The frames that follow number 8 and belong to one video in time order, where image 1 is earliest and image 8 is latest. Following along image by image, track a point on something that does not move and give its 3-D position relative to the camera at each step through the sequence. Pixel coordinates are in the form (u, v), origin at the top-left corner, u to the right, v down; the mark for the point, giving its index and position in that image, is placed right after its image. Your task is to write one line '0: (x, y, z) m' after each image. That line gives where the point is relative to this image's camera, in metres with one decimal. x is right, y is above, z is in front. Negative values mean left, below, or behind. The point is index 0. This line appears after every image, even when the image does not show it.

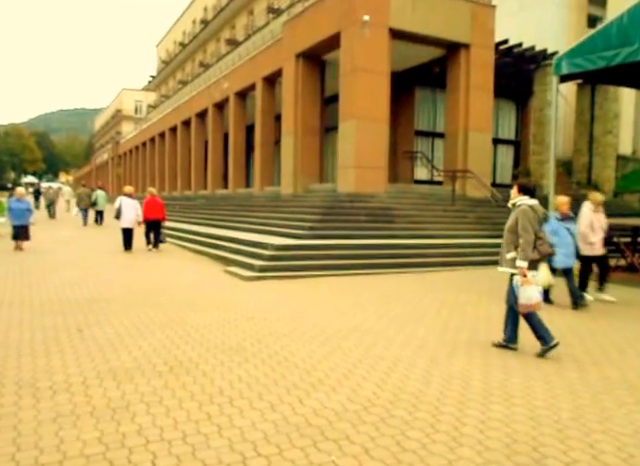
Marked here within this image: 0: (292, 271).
0: (-0.5, -0.8, +10.3) m
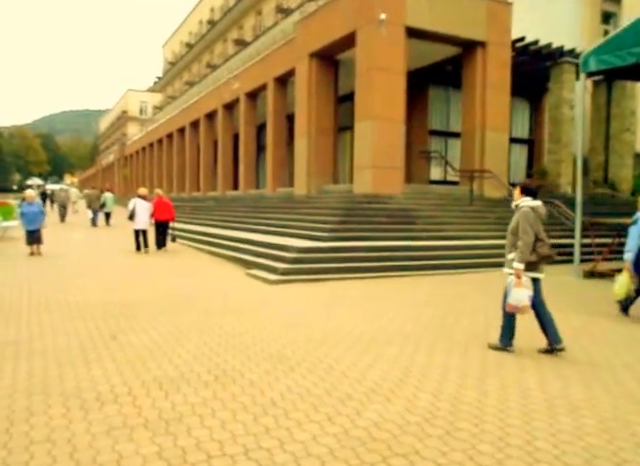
0: (0.0, -0.8, +10.2) m
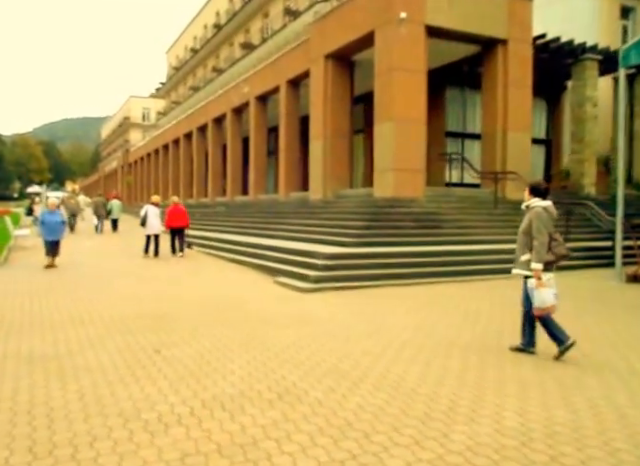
0: (+0.6, -0.9, +9.8) m
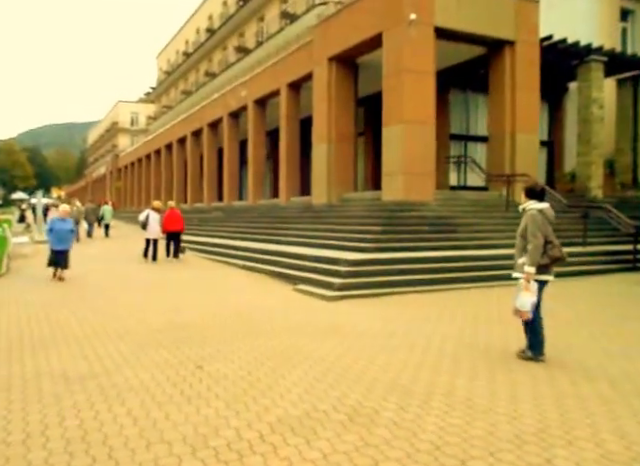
0: (+1.0, -1.0, +9.5) m
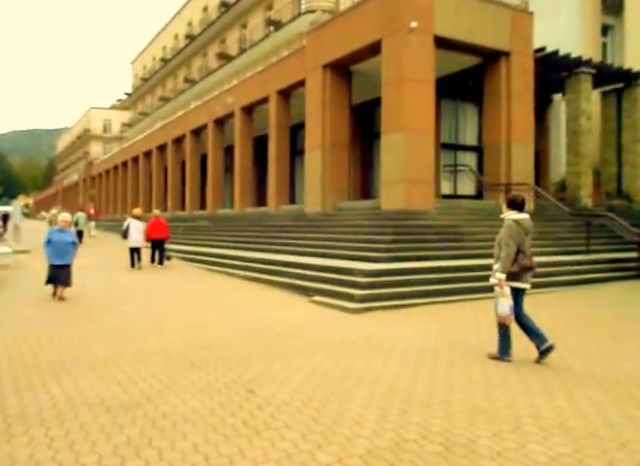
0: (+1.3, -1.2, +9.1) m
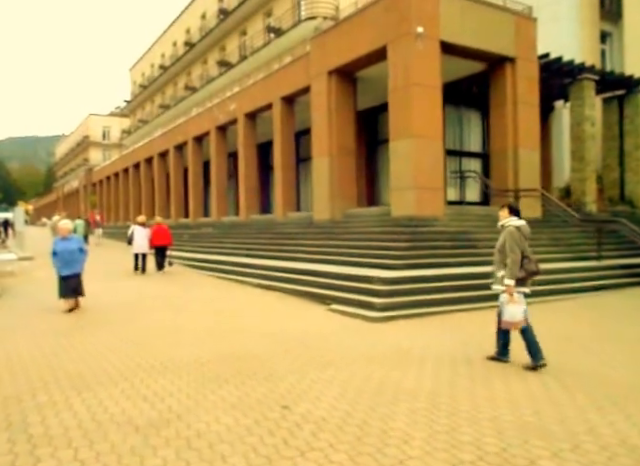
0: (+1.6, -1.3, +9.1) m
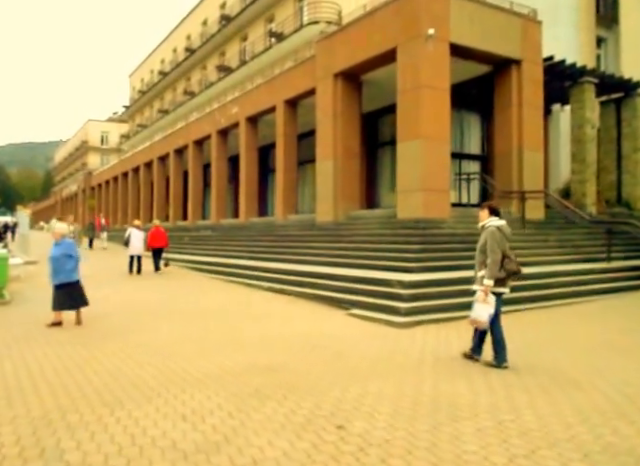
0: (+1.8, -1.3, +9.1) m
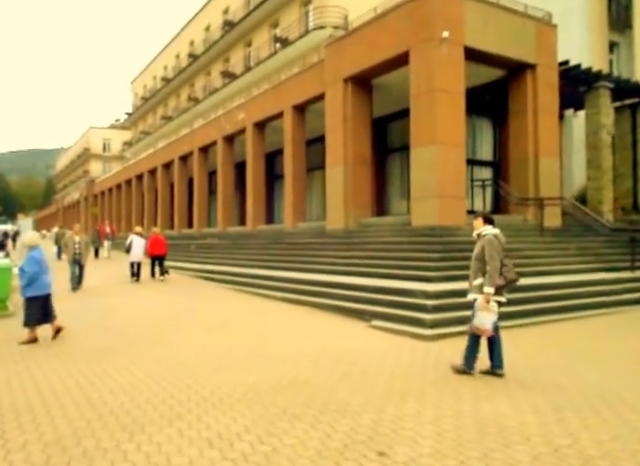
0: (+2.1, -1.4, +8.6) m
